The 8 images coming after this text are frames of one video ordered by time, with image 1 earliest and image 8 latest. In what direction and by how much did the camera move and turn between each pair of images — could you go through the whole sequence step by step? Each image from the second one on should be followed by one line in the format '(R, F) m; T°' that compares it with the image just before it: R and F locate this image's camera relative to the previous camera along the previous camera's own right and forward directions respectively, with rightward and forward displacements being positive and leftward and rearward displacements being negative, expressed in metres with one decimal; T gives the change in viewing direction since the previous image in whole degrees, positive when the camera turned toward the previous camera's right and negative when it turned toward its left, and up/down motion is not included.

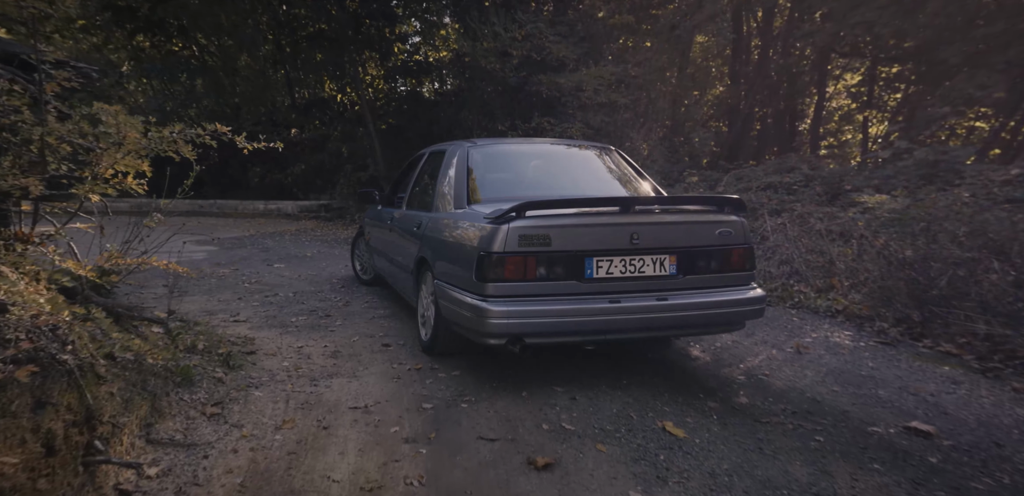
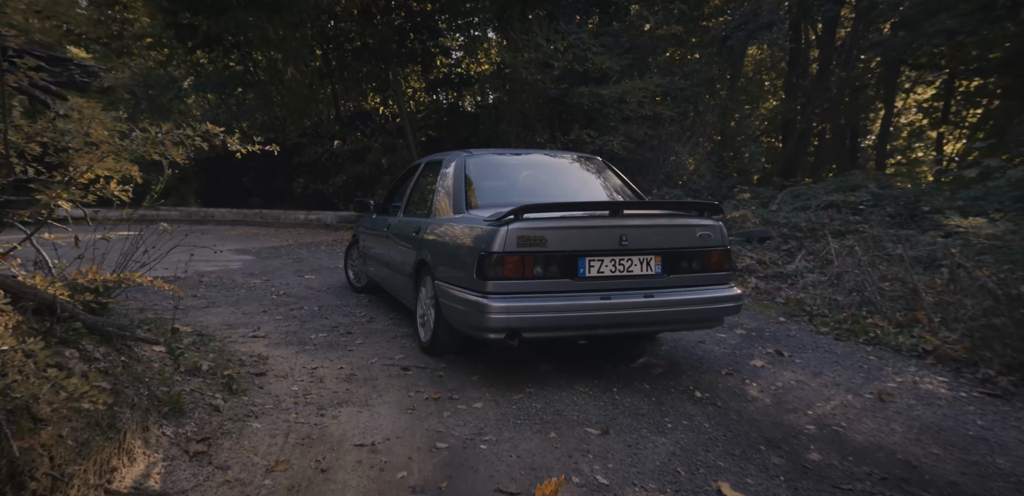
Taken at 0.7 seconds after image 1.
(+0.1, +0.4) m; -4°
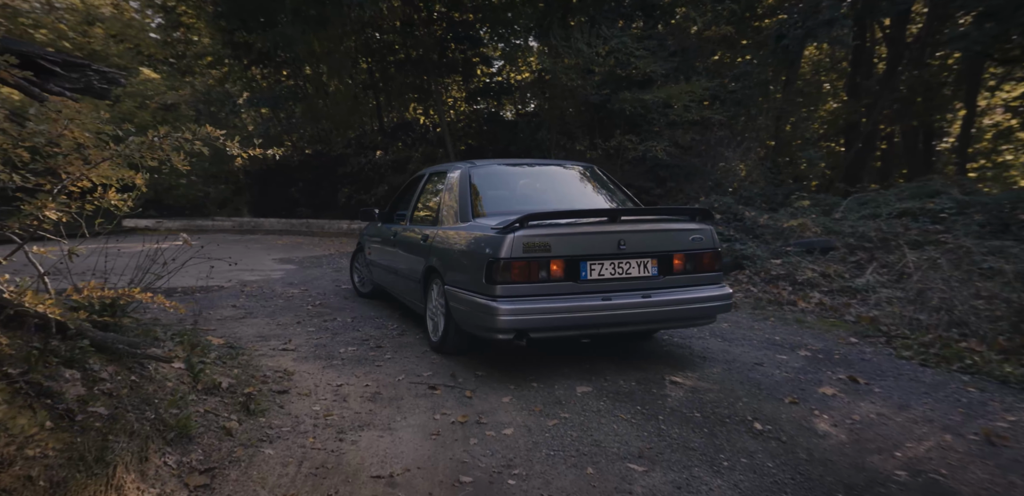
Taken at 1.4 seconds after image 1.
(+0.1, +0.3) m; -5°
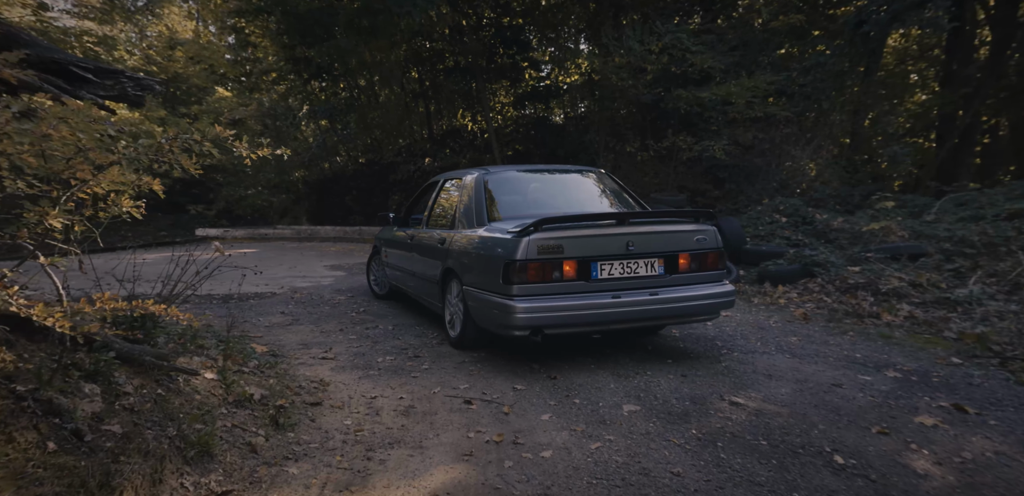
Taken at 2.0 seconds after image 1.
(+0.1, +0.3) m; -5°
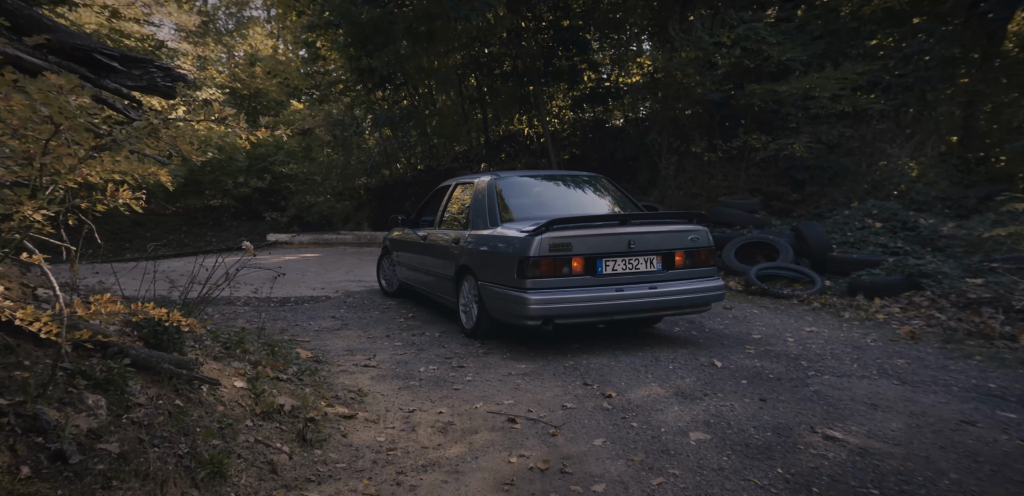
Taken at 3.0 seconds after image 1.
(0.0, +0.4) m; -6°
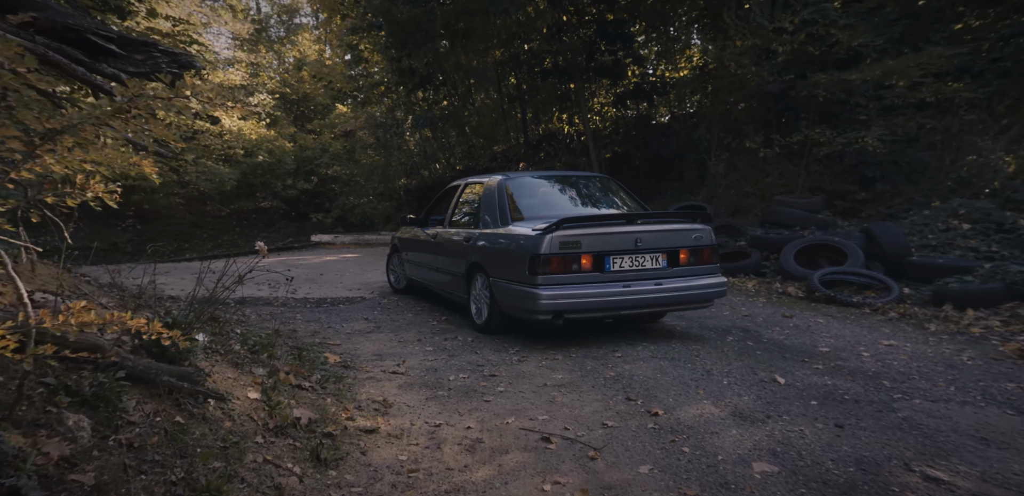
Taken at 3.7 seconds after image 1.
(0.0, +0.4) m; -4°
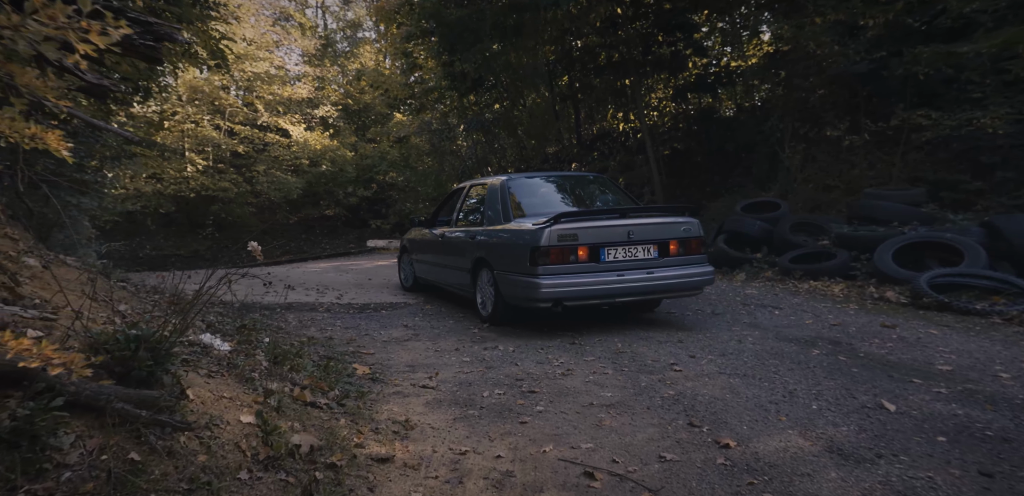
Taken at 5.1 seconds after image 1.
(+0.1, +0.6) m; -6°
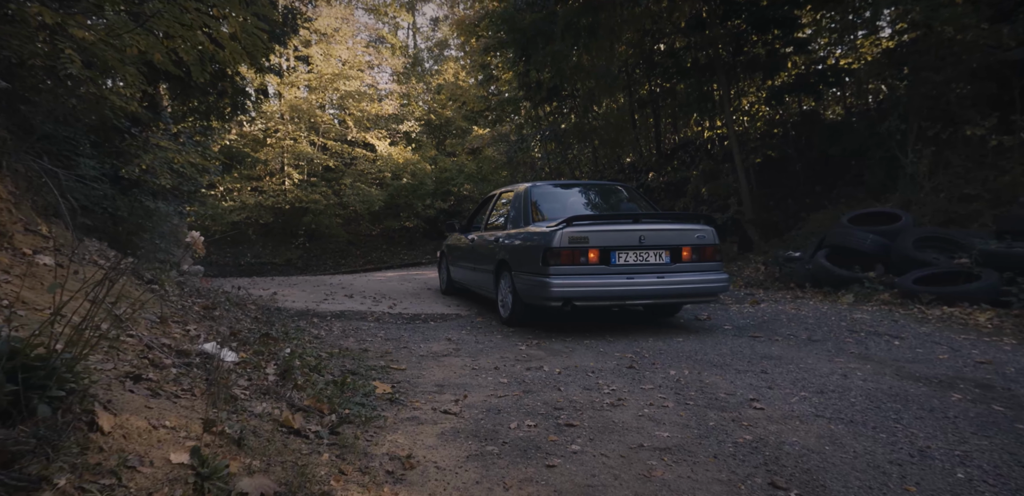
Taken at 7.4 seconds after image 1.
(+0.3, +0.7) m; -8°
